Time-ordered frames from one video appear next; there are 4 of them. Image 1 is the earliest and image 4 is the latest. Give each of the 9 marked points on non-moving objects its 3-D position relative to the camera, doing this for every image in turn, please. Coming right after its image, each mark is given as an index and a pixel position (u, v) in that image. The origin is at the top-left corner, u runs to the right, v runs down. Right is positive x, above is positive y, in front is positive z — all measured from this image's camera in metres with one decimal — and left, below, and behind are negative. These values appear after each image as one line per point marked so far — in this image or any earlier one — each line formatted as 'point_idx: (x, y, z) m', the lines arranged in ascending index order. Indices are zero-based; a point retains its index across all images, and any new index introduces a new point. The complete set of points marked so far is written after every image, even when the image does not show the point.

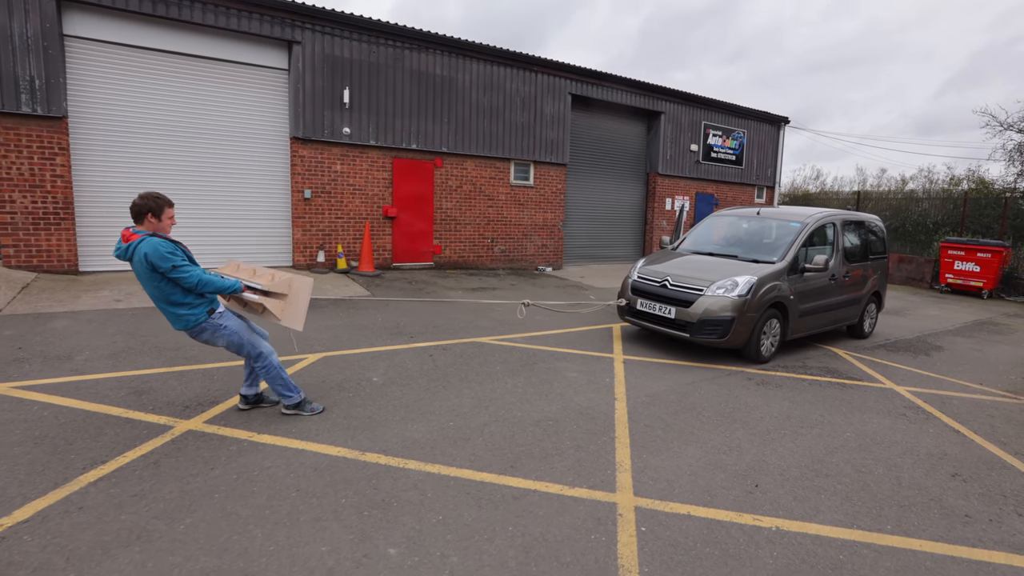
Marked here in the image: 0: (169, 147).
0: (-6.0, +2.4, +9.0) m
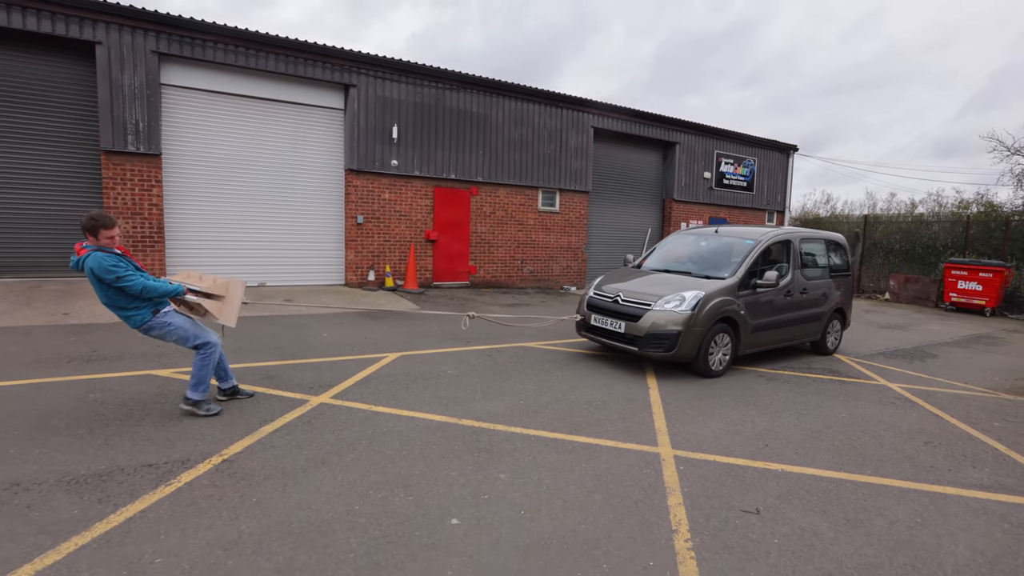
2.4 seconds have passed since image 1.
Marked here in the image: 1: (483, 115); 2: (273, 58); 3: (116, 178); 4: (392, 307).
0: (-5.3, +2.1, +10.2) m
1: (-0.7, +4.1, +12.3) m
2: (-4.6, +4.4, +10.1) m
3: (-6.9, +1.9, +9.1) m
4: (-2.1, -0.4, +9.5) m
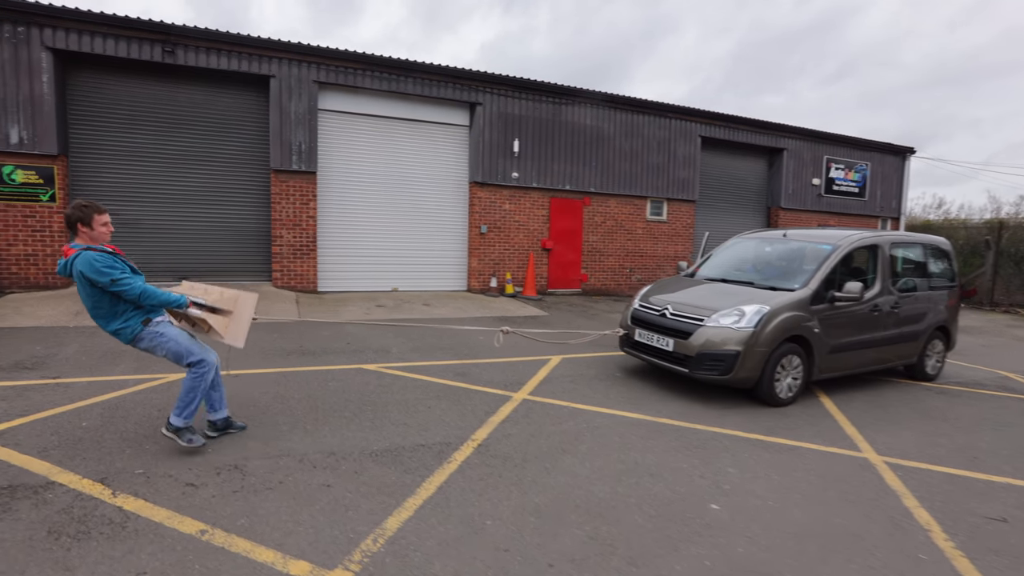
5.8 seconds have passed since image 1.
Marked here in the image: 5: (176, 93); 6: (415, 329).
0: (-2.8, +2.0, +11.1) m
1: (+2.0, +3.9, +12.6) m
2: (-2.1, +4.3, +10.9) m
3: (-4.5, +1.8, +10.2) m
4: (+0.2, -0.5, +10.1) m
5: (-6.2, +3.6, +9.7) m
6: (-1.5, -0.6, +8.0) m
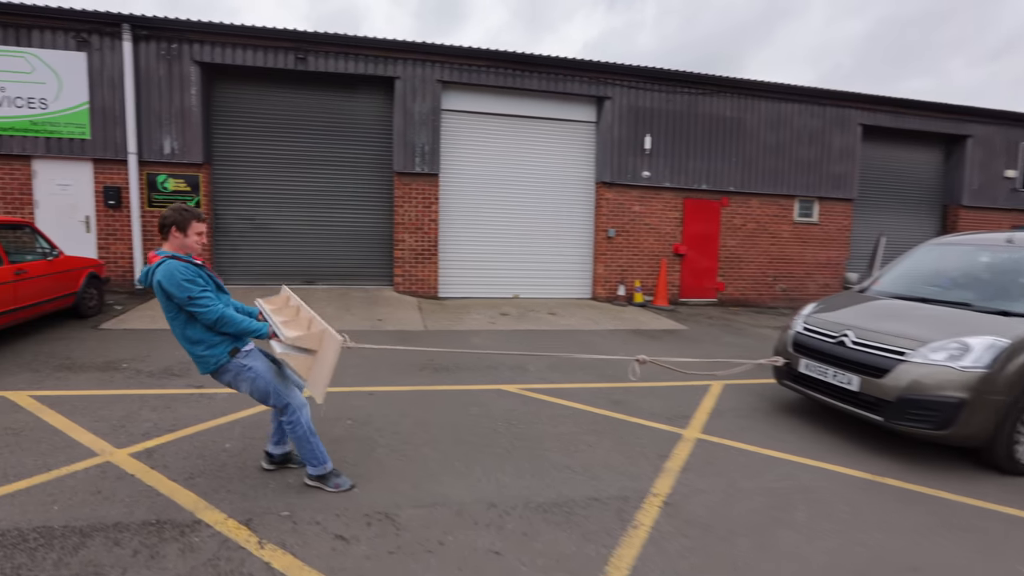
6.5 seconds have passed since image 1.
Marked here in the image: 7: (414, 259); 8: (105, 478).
0: (-0.2, +1.9, +10.7) m
1: (+4.9, +3.7, +11.3) m
2: (+0.5, +4.2, +10.4) m
3: (-2.0, +1.7, +10.1) m
4: (+2.5, -0.7, +9.1) m
5: (-3.8, +3.5, +9.9) m
6: (+0.5, -0.8, +7.4) m
7: (-1.9, +0.6, +10.2) m
8: (-2.4, -1.1, +3.1) m
